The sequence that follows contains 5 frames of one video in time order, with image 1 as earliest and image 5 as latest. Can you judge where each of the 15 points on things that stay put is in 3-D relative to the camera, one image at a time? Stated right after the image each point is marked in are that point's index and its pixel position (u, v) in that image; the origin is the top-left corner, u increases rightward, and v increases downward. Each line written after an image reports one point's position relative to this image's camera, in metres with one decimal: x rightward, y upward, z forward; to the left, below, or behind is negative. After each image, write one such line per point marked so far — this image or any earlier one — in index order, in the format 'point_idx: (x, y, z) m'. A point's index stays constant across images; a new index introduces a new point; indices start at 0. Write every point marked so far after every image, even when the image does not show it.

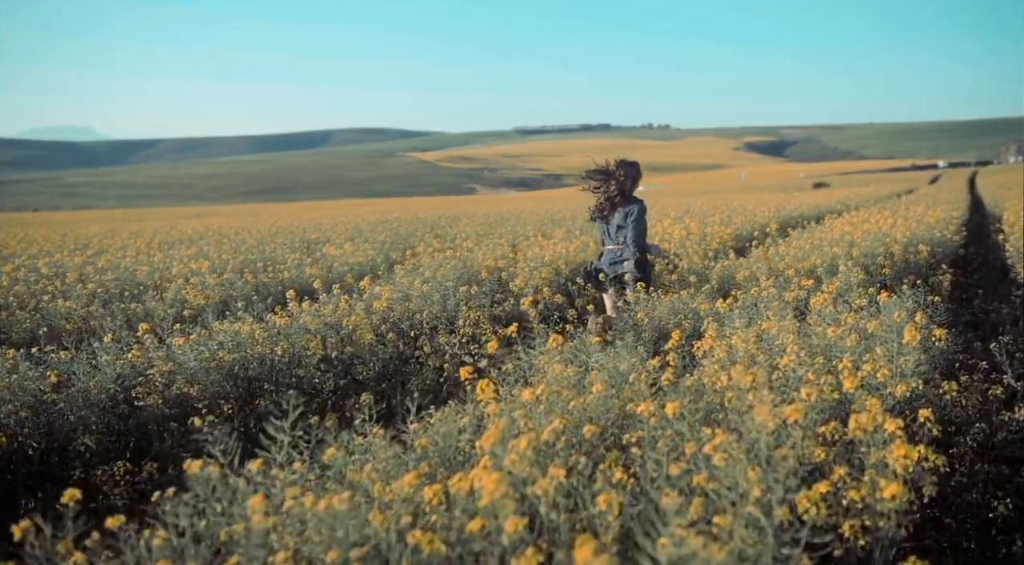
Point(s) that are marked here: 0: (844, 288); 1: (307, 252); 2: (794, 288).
0: (+2.8, -0.1, +6.3) m
1: (-3.0, +0.5, +11.2) m
2: (+2.3, -0.1, +6.2) m
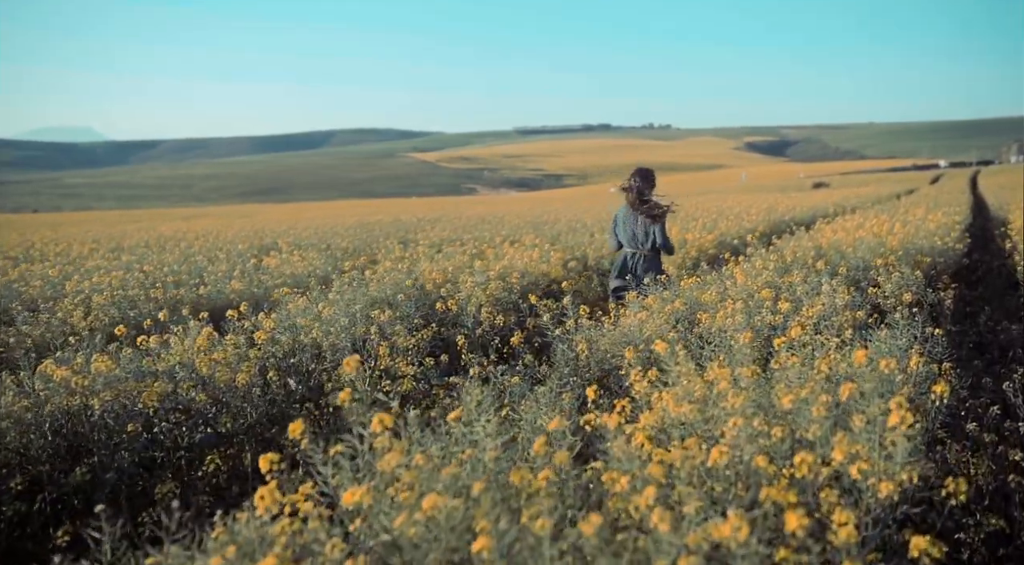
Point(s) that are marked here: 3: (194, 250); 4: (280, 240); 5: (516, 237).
0: (+2.2, -0.2, +5.4) m
1: (-3.6, +0.3, +10.3) m
2: (+1.8, -0.2, +5.2) m
3: (-5.3, +0.6, +12.6) m
4: (-4.6, +0.8, +15.0) m
5: (+0.1, +0.9, +14.3) m
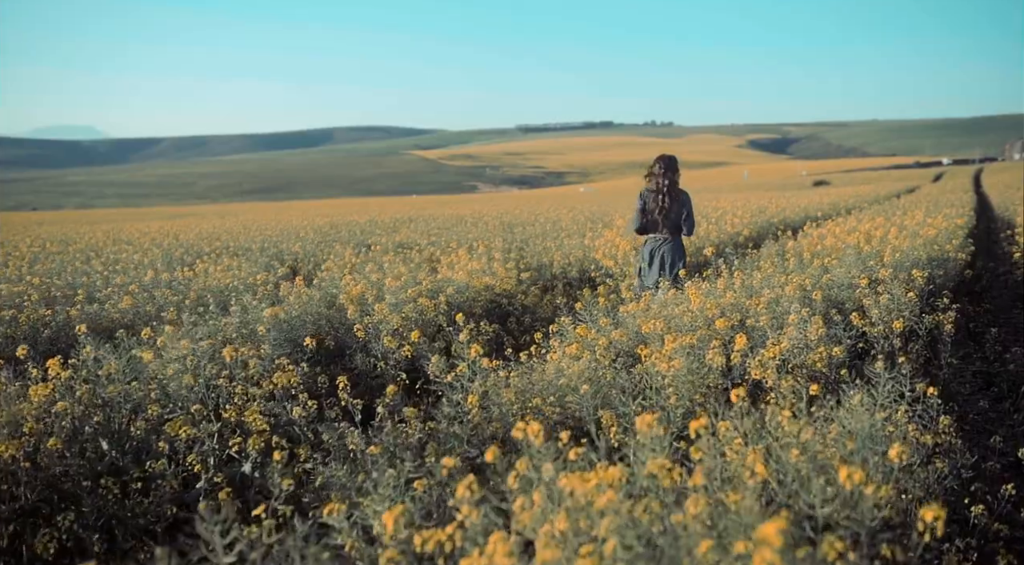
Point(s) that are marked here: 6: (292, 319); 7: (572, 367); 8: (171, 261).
0: (+1.6, -0.4, +4.3) m
1: (-4.2, +0.2, +9.2) m
2: (+1.1, -0.4, +4.1) m
3: (-6.0, +0.4, +11.6) m
4: (-5.2, +0.7, +13.9) m
5: (-0.5, +0.7, +13.2) m
6: (-1.7, -0.2, +5.8) m
7: (+0.3, -0.5, +4.1) m
8: (-4.8, +0.3, +10.6) m
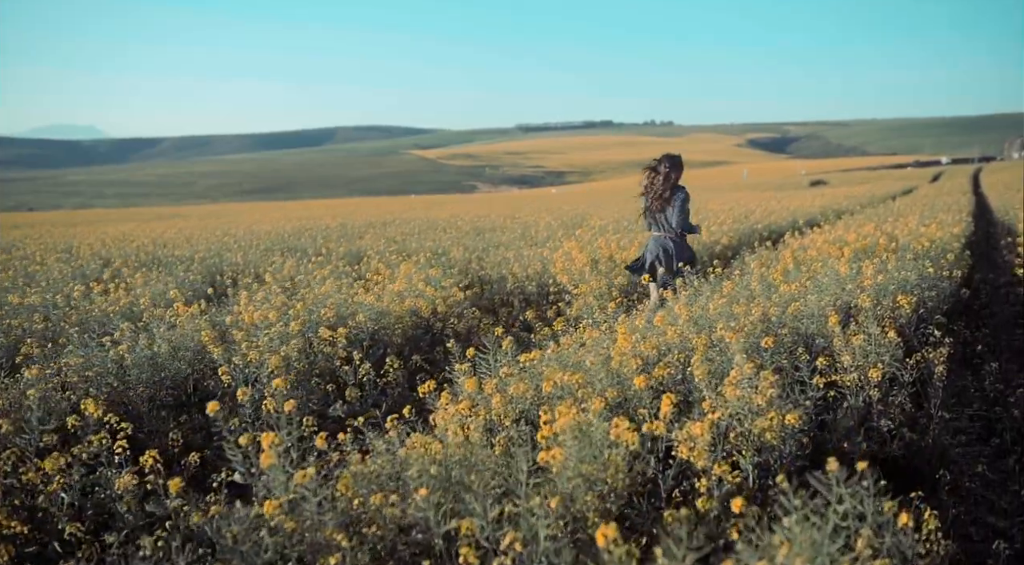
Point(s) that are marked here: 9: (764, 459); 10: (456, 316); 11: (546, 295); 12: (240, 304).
0: (+1.0, -0.6, +3.3) m
1: (-4.8, -0.1, +8.2) m
2: (+0.5, -0.6, +3.1) m
3: (-6.6, +0.2, +10.6) m
4: (-5.8, +0.5, +12.9) m
5: (-1.1, +0.5, +12.2) m
6: (-2.4, -0.5, +4.8) m
7: (-0.3, -0.7, +3.1) m
8: (-5.4, +0.1, +9.6) m
9: (+1.1, -0.8, +3.4) m
10: (-0.5, -0.3, +7.1) m
11: (+0.4, -0.1, +9.0) m
12: (-2.4, -0.2, +6.5) m
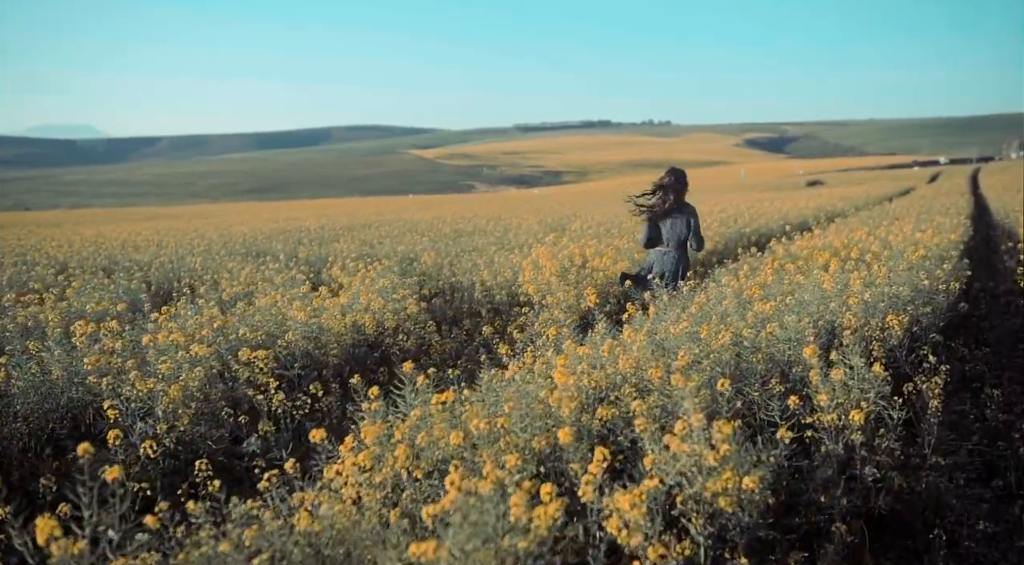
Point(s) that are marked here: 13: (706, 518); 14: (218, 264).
0: (+0.6, -0.7, +2.7) m
1: (-5.2, -0.2, +7.6) m
2: (+0.1, -0.7, +2.5) m
3: (-7.0, +0.1, +9.9) m
4: (-6.2, +0.4, +12.3) m
5: (-1.5, +0.4, +11.6) m
6: (-2.8, -0.6, +4.2) m
7: (-0.7, -0.8, +2.5) m
8: (-5.8, 0.0, +8.9) m
9: (+0.8, -0.9, +2.7) m
10: (-0.9, -0.4, +6.5) m
11: (0.0, -0.3, +8.4) m
12: (-2.8, -0.3, +5.9) m
13: (+0.7, -0.9, +2.7) m
14: (-4.5, +0.2, +11.1) m
